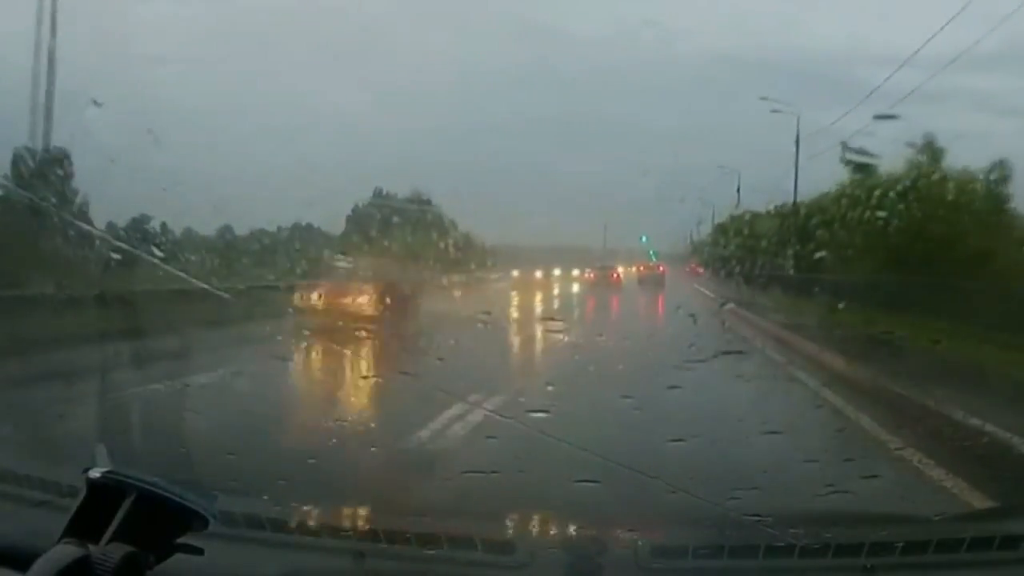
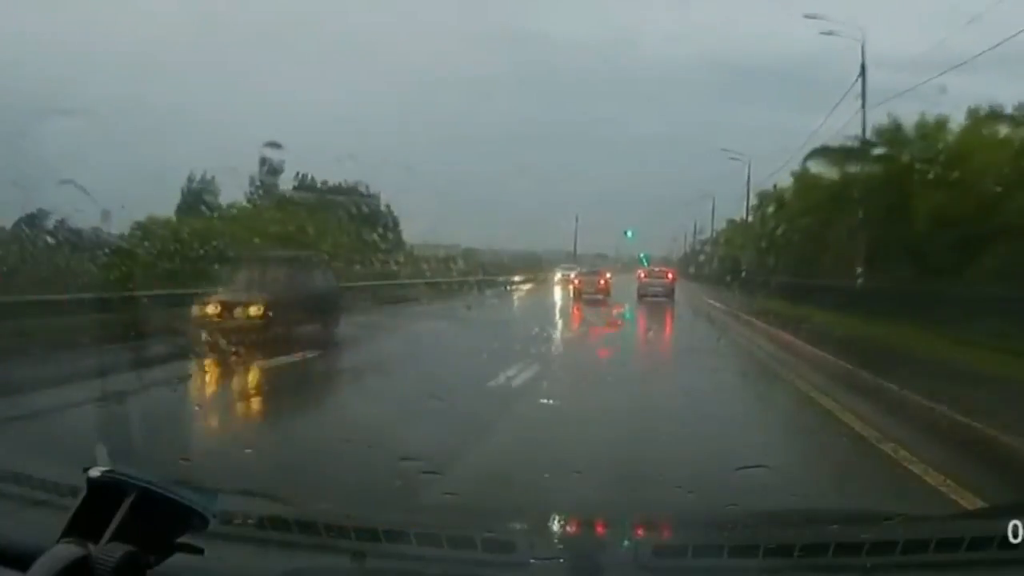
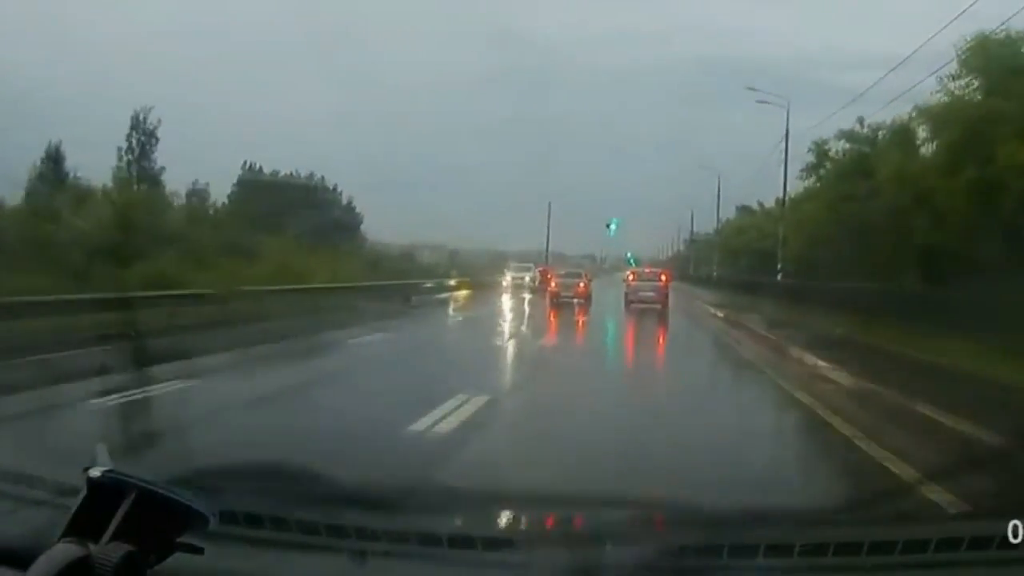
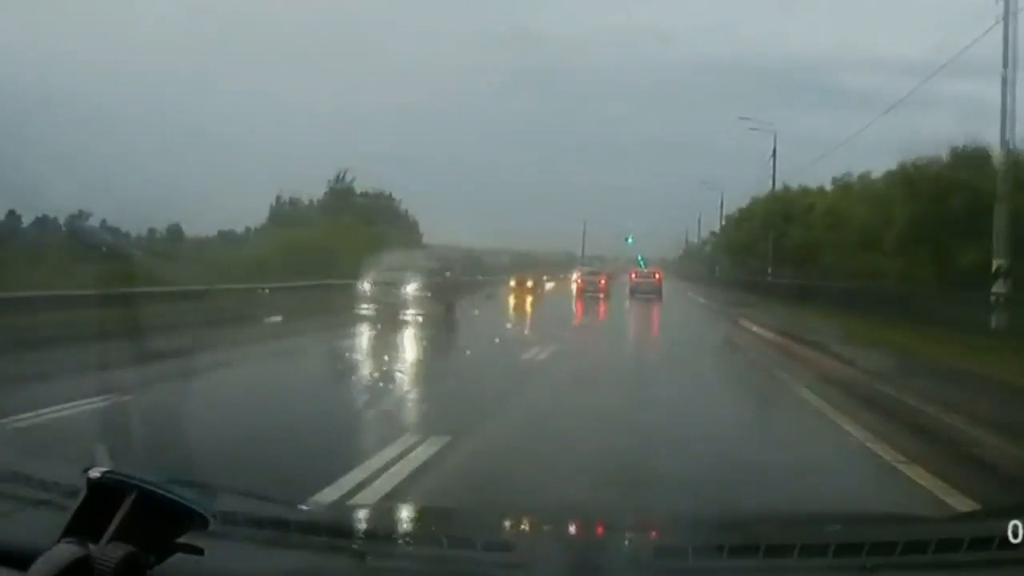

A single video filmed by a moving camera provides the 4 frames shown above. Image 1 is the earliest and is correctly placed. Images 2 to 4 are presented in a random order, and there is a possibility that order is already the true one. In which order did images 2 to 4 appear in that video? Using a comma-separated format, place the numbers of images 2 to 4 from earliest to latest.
4, 2, 3
